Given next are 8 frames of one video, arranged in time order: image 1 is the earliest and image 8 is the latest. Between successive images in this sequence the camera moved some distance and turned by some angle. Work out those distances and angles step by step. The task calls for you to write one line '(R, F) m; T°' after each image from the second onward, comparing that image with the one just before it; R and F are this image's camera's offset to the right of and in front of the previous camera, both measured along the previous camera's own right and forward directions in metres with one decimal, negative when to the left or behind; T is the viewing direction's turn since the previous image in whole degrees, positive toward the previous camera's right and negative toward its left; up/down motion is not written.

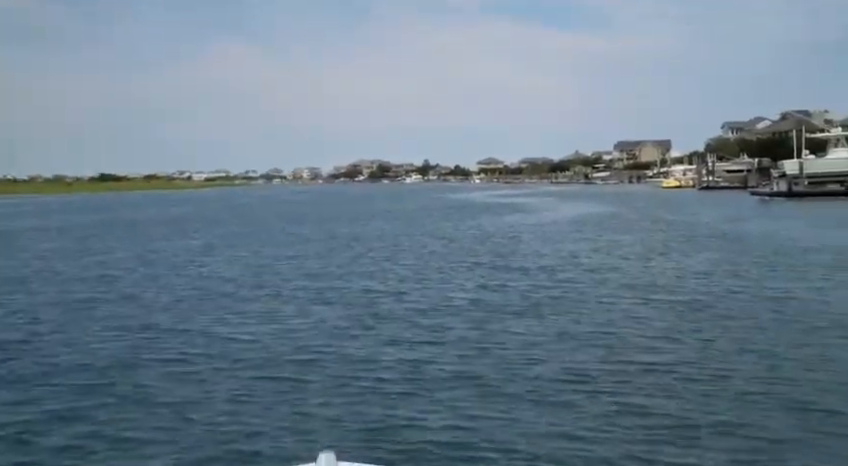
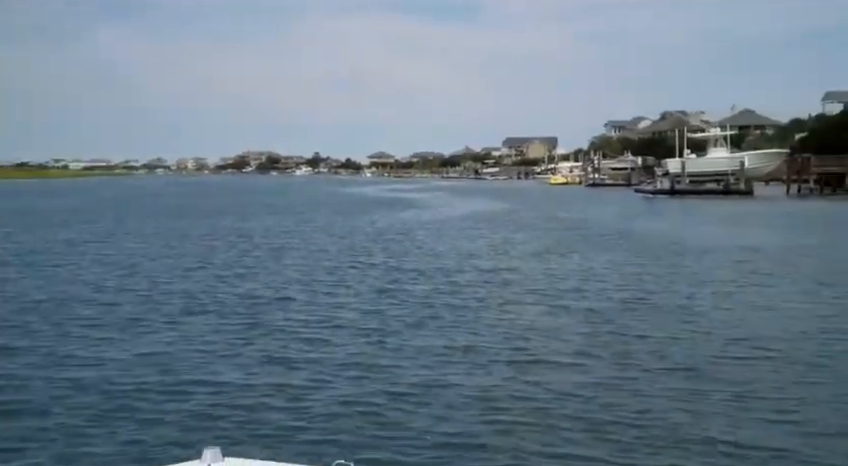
(0.0, +1.3) m; +7°
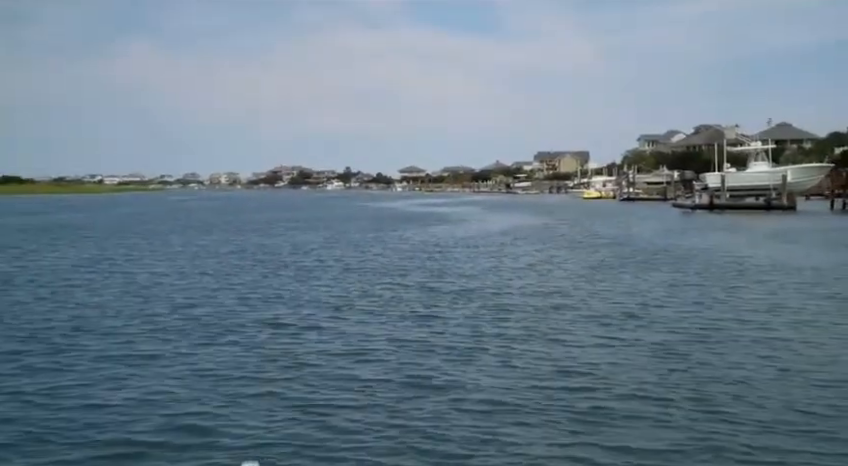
(-0.2, +1.6) m; -2°
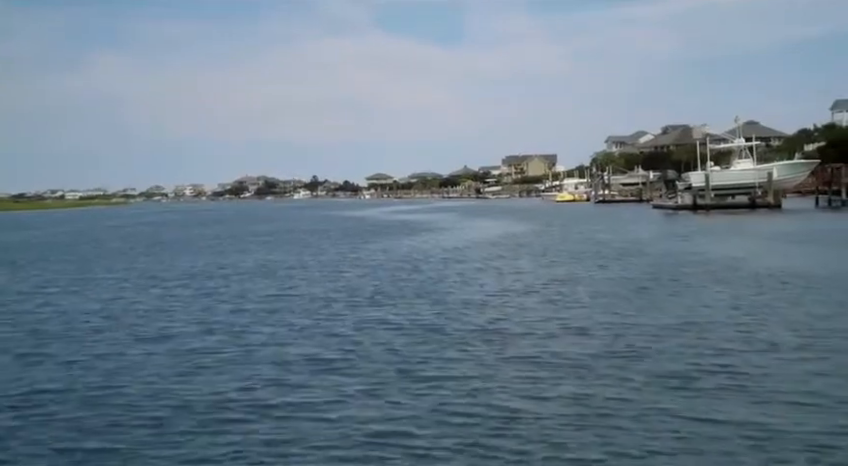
(-0.5, +4.7) m; +2°
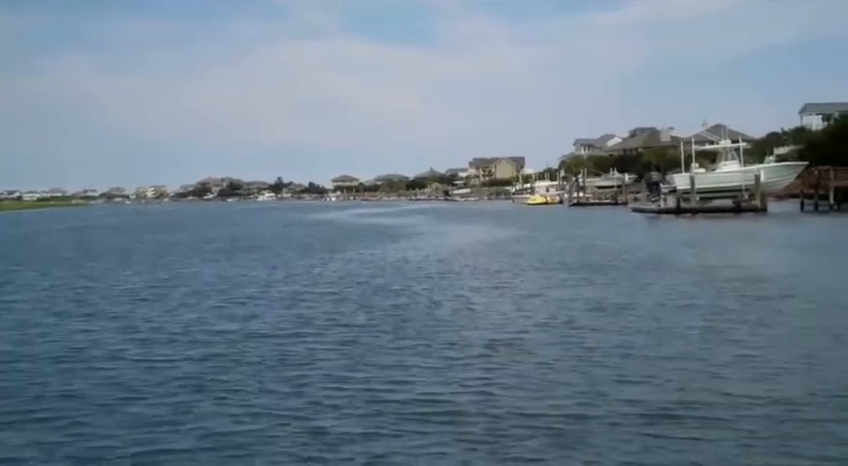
(-0.6, +4.9) m; +2°
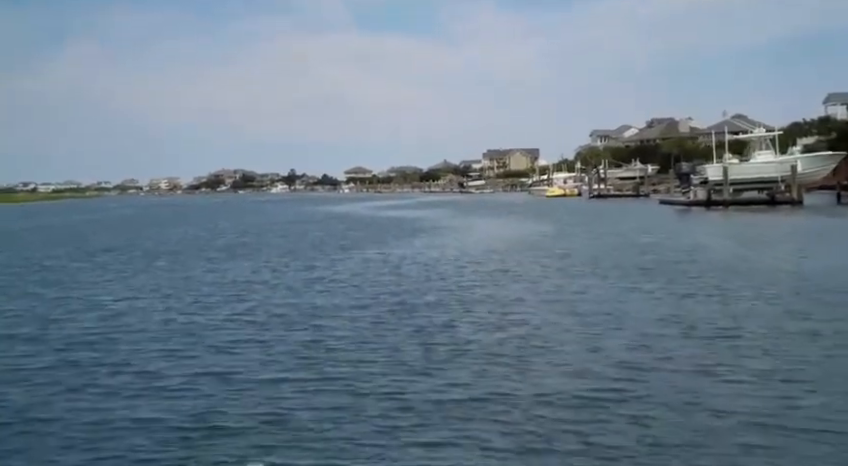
(-0.6, +3.8) m; -1°
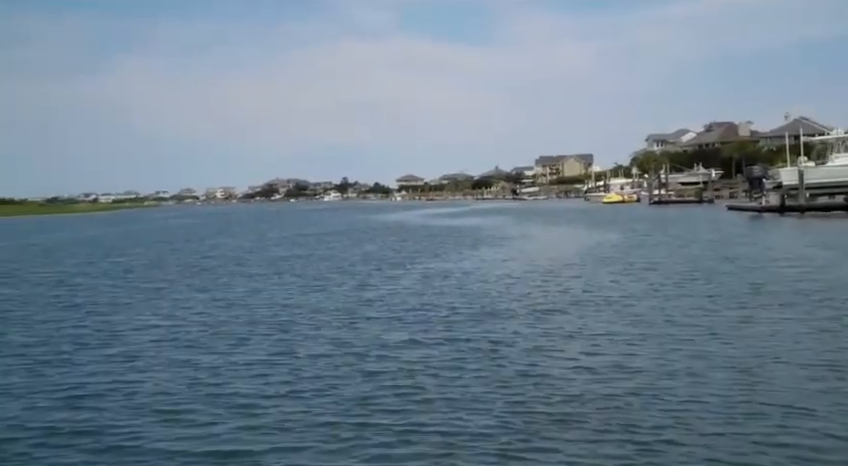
(-0.4, +3.2) m; -3°
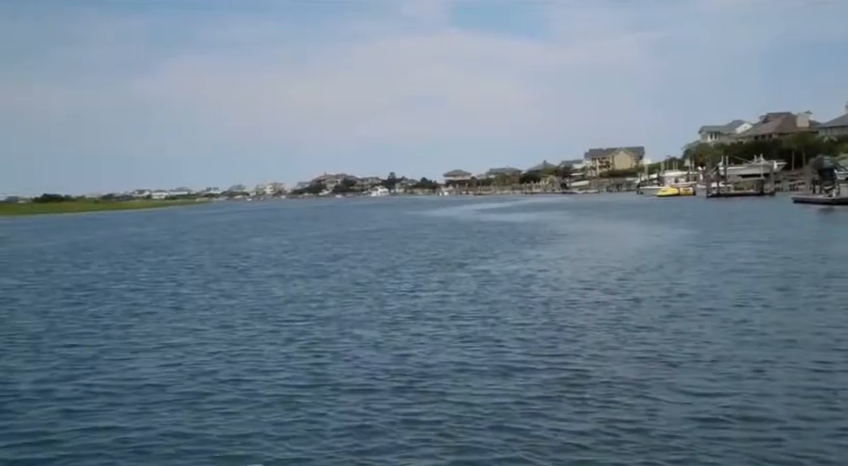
(-0.2, +3.0) m; -3°
